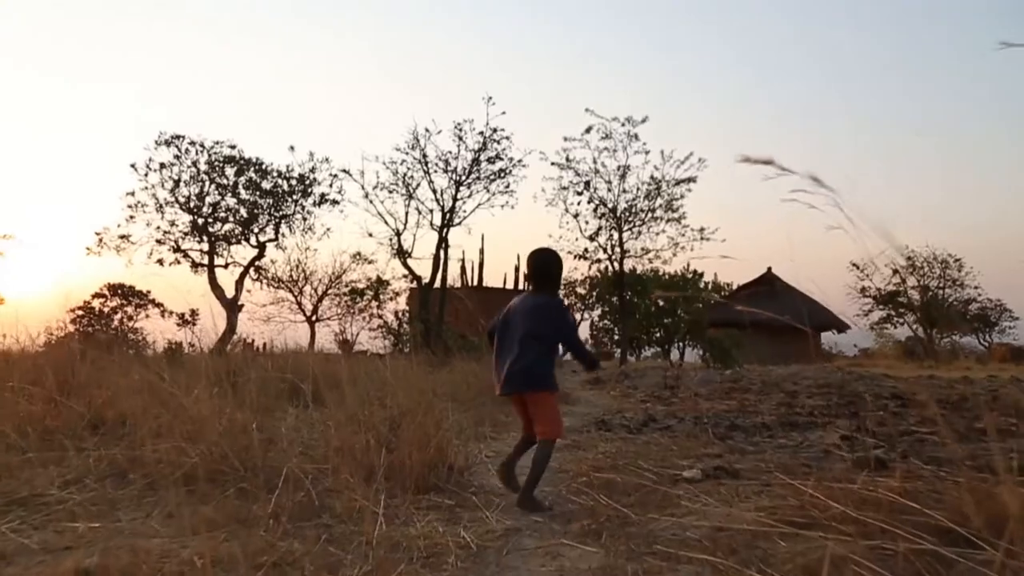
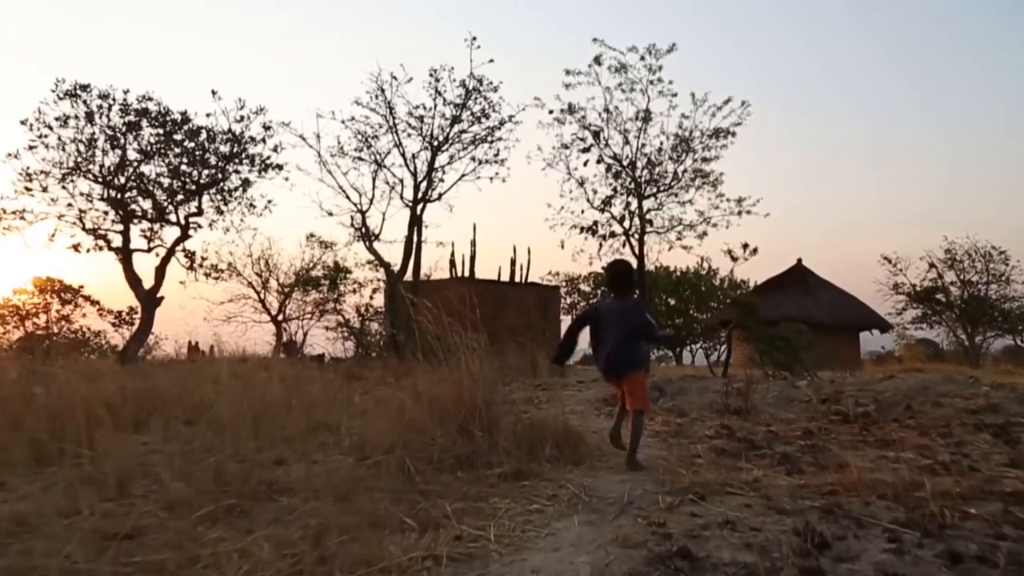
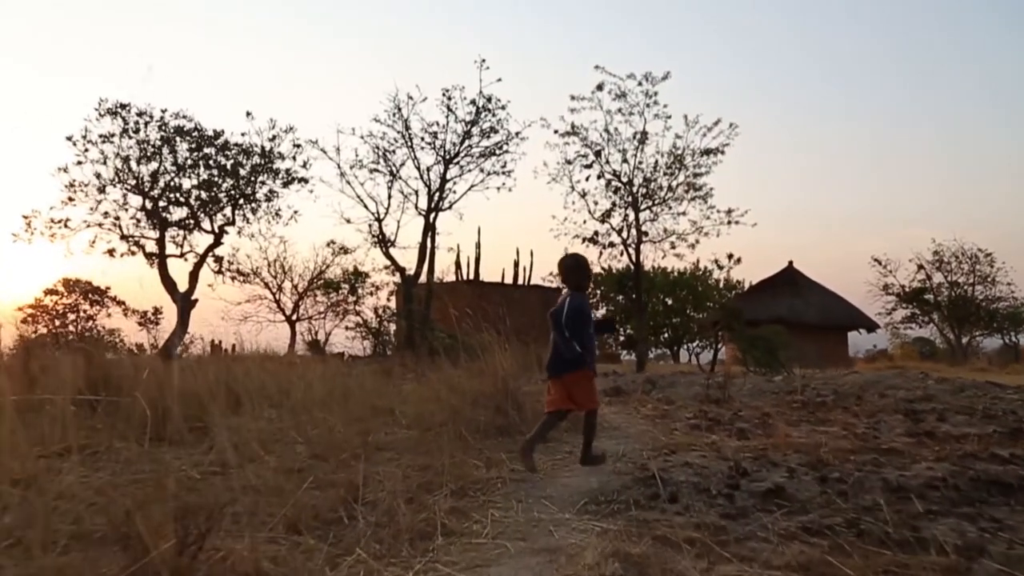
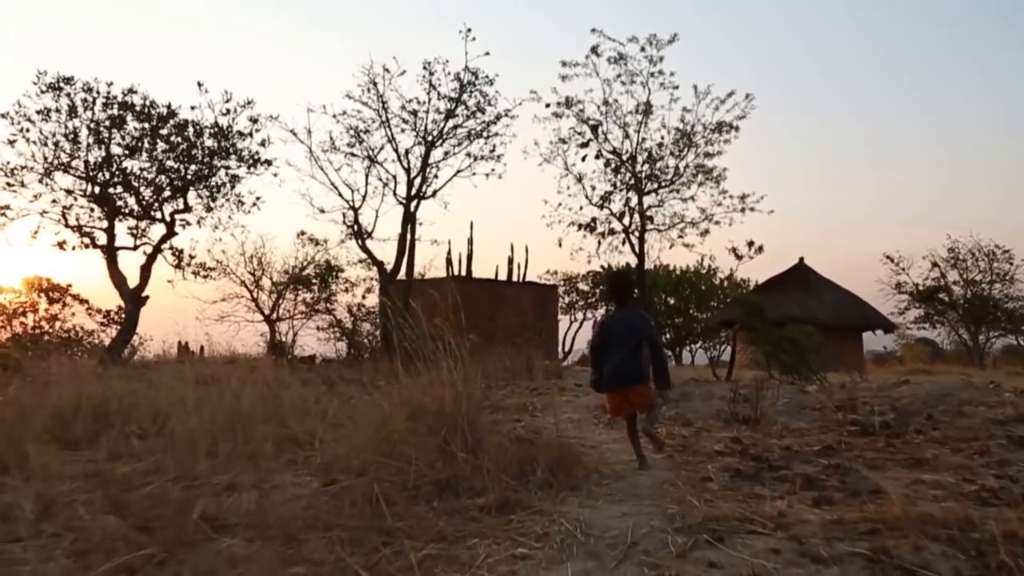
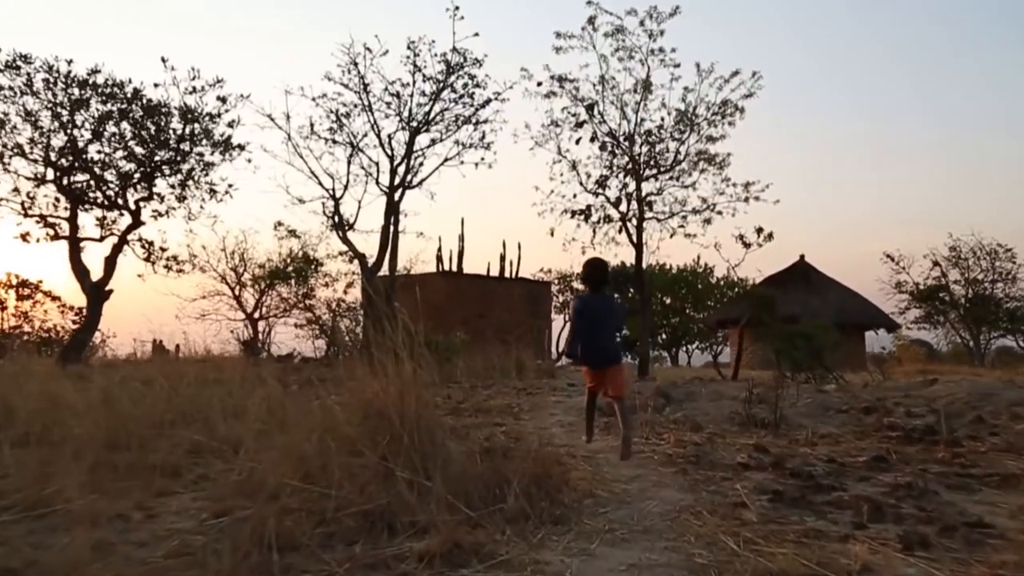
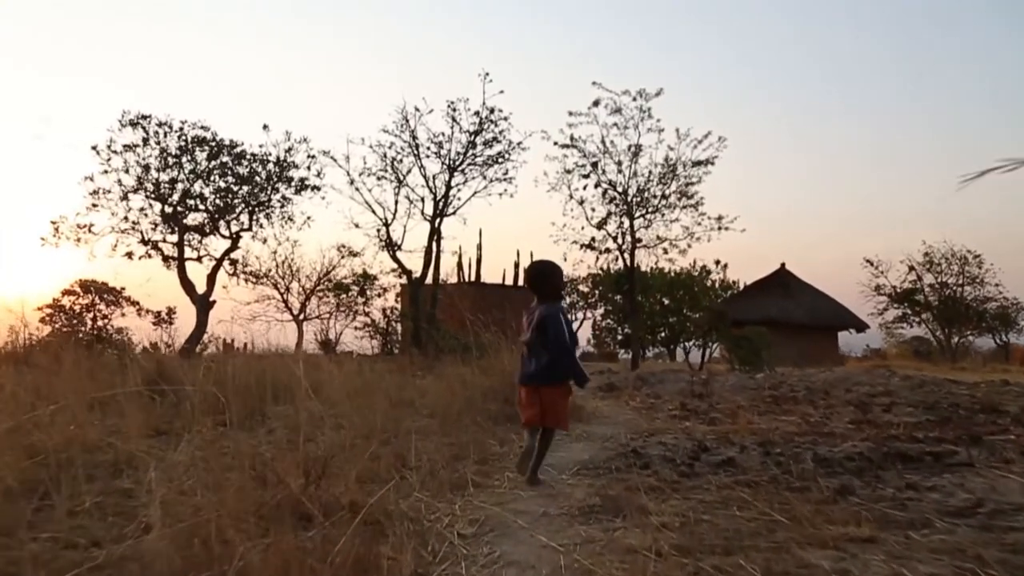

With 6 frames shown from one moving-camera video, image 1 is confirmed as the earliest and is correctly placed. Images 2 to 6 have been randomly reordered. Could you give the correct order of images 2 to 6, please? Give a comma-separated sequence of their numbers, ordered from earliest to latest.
6, 3, 2, 4, 5
